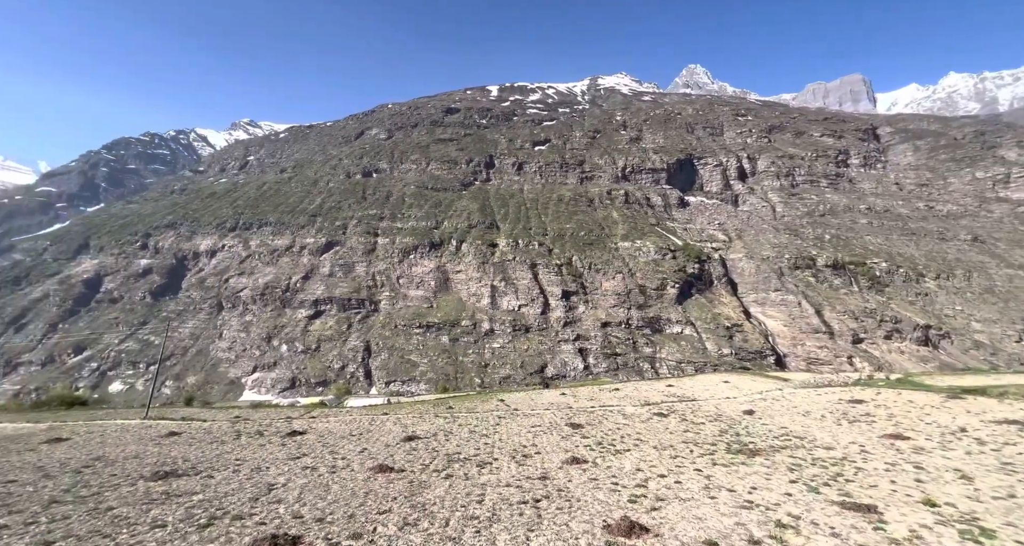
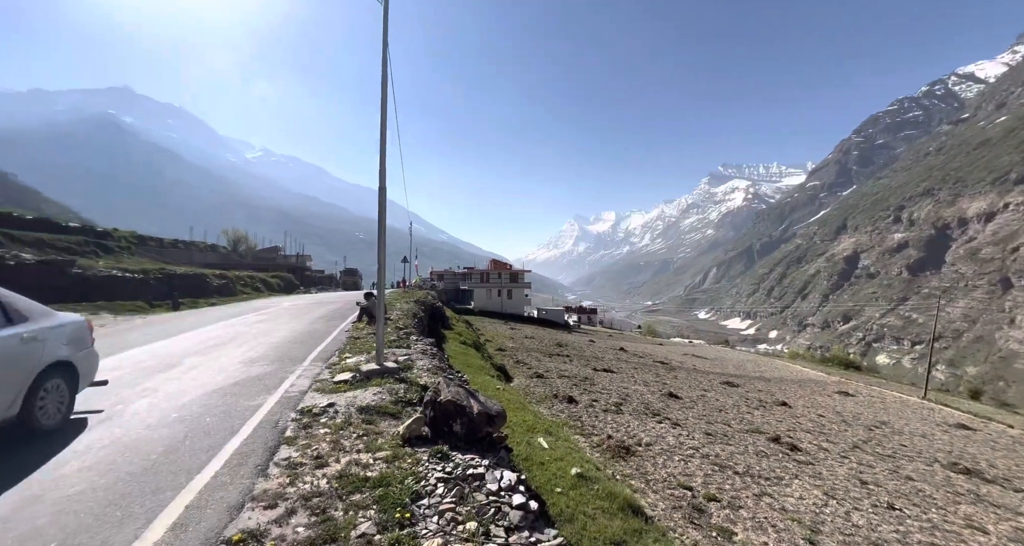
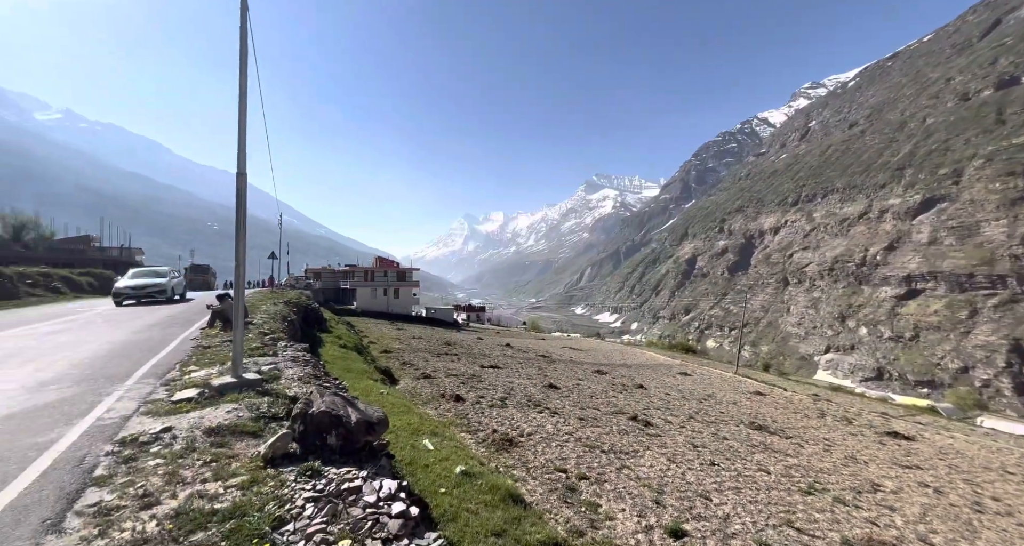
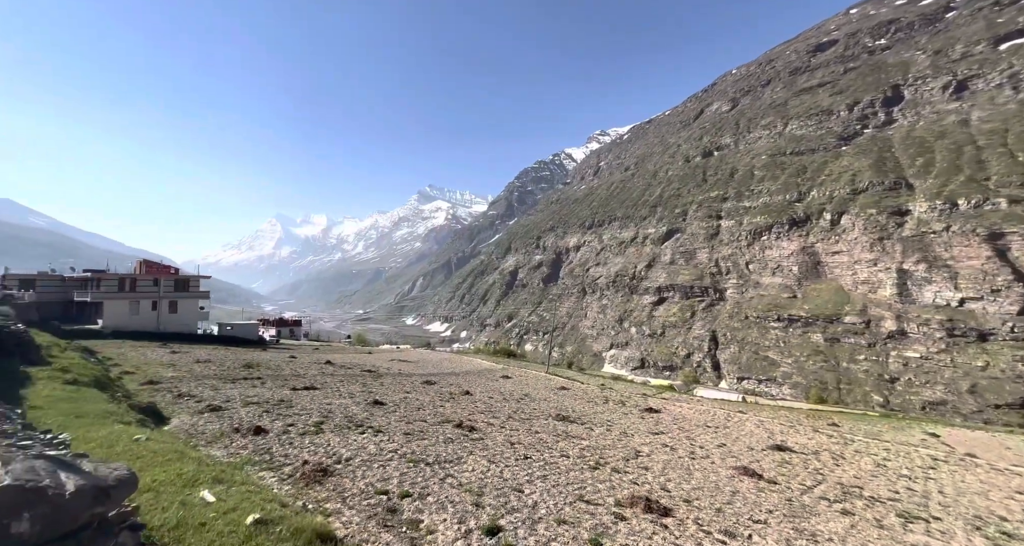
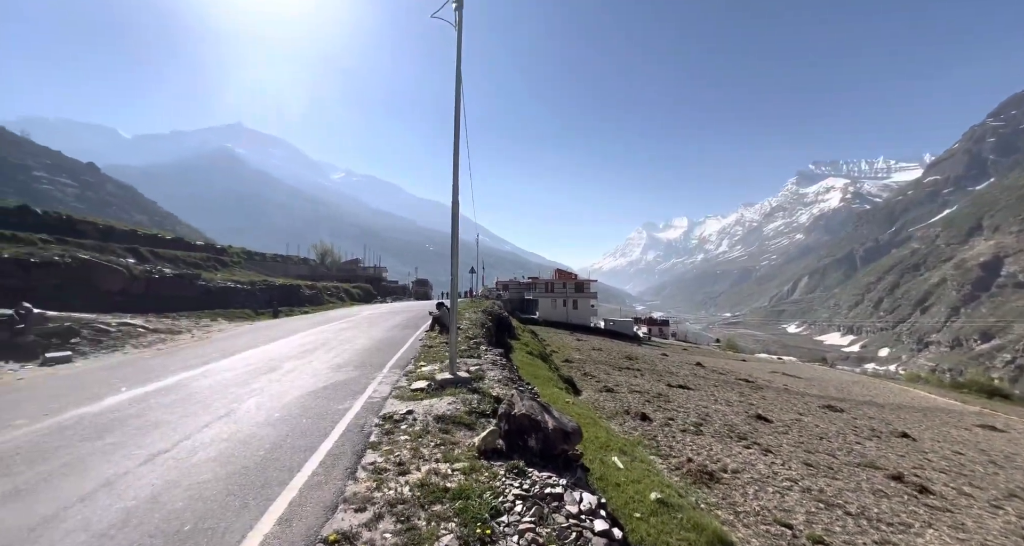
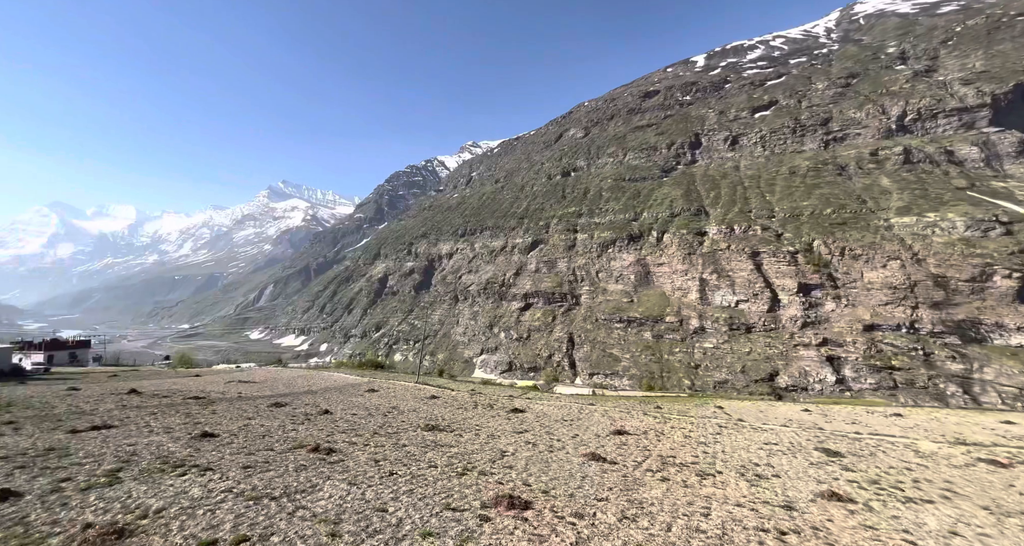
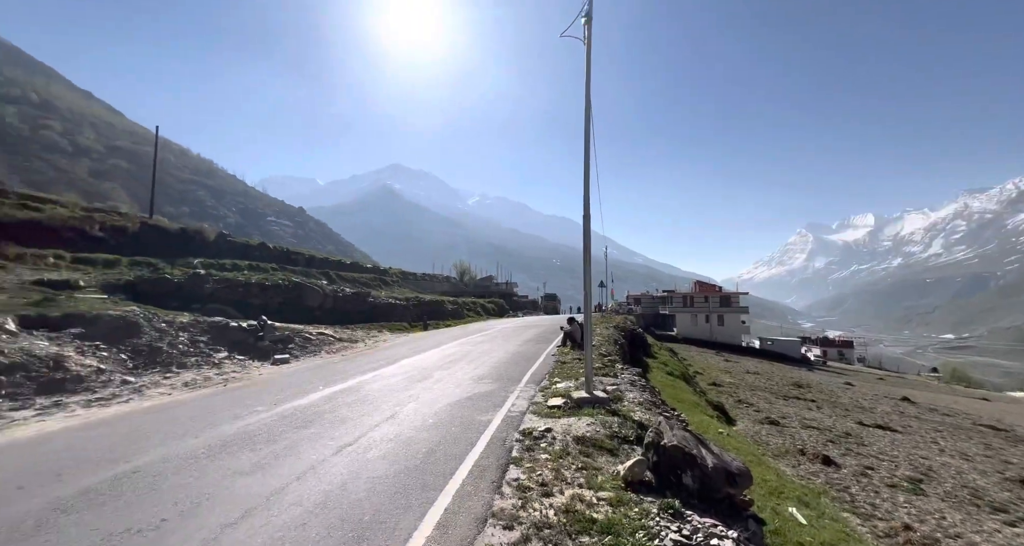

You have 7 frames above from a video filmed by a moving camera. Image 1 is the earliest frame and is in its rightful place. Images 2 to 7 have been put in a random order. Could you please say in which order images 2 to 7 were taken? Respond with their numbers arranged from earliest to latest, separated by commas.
6, 4, 3, 2, 5, 7
